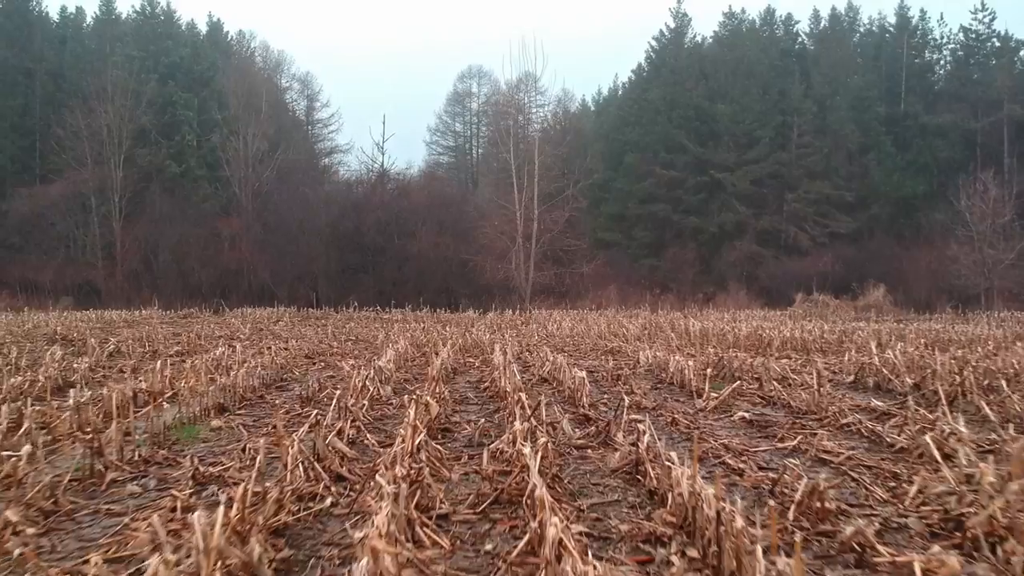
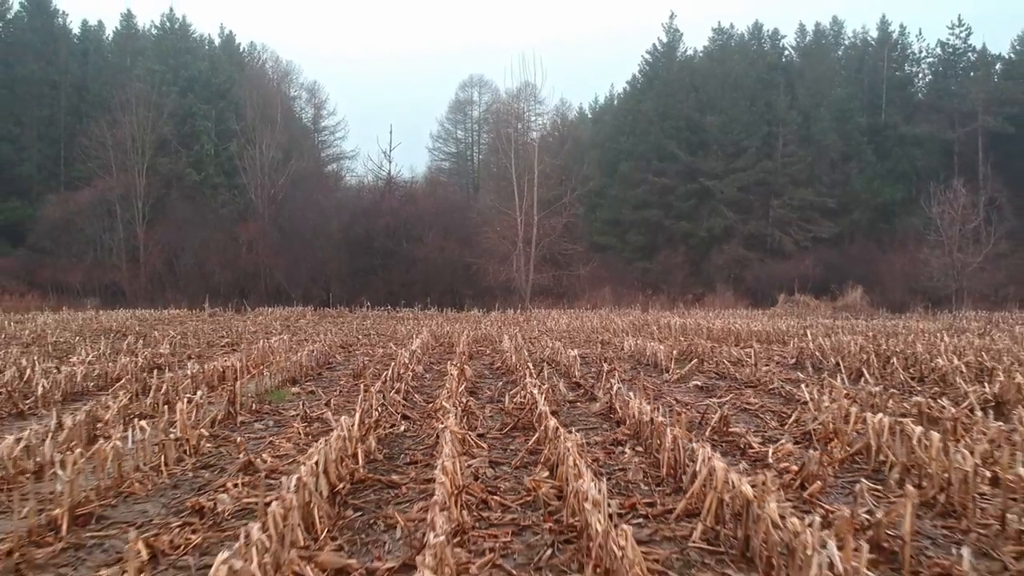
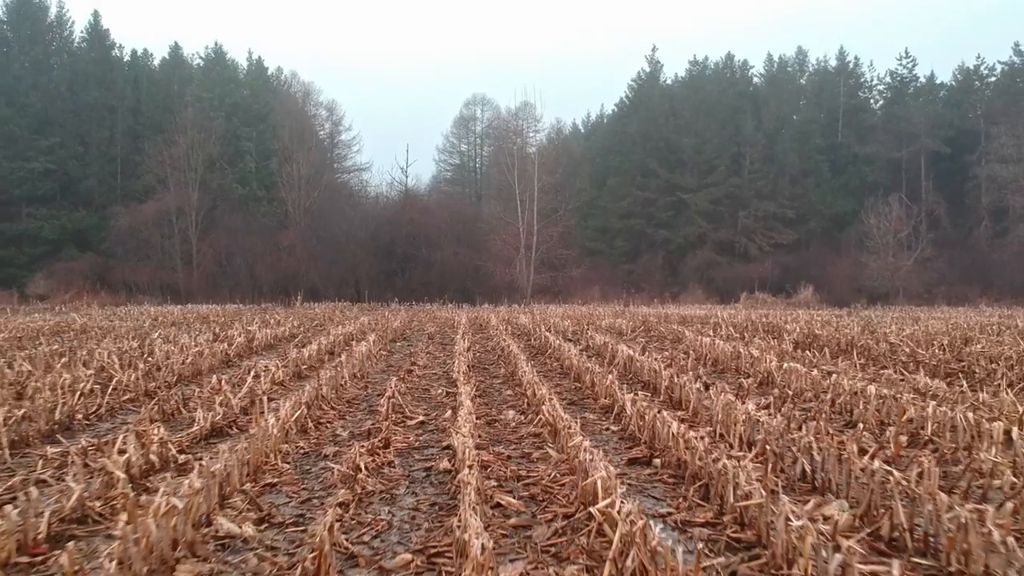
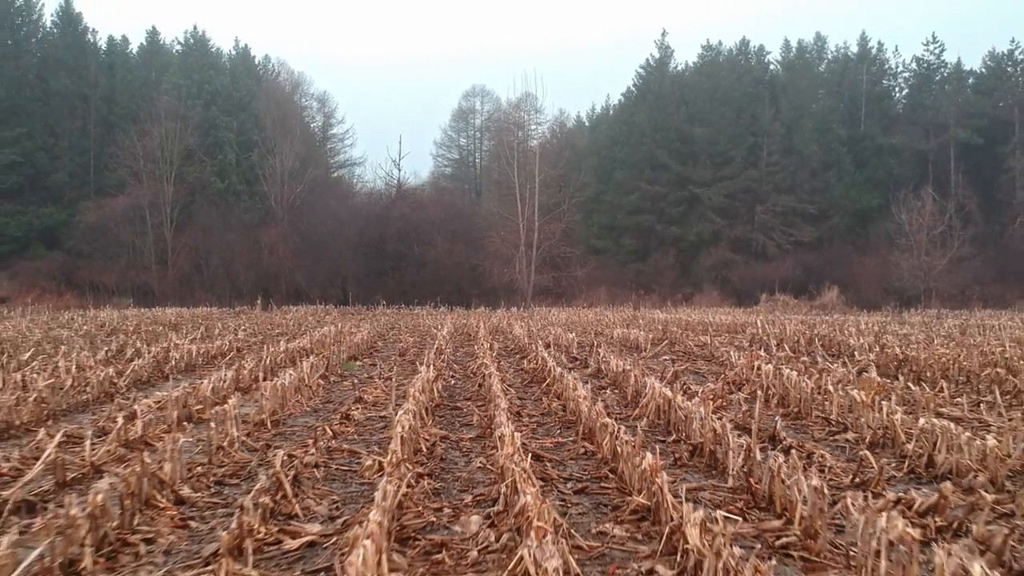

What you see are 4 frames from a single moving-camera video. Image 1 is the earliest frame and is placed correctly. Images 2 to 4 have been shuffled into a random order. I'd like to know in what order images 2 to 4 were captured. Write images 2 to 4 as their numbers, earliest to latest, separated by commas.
2, 4, 3
